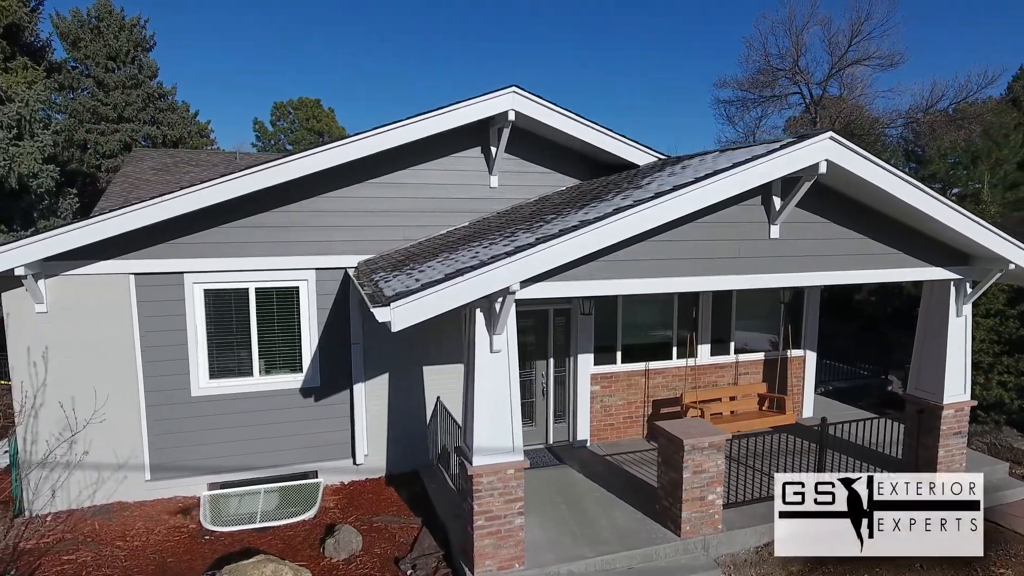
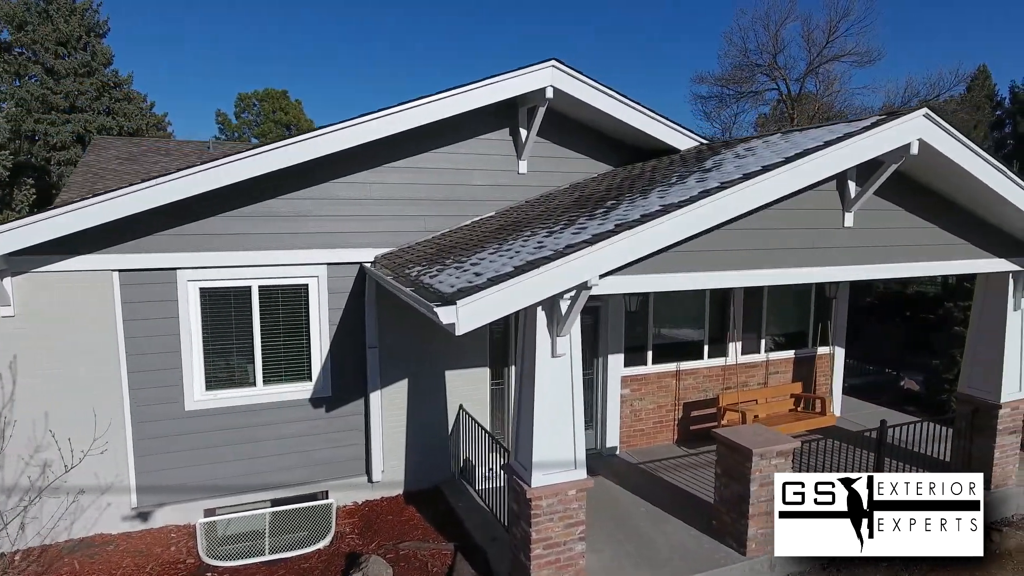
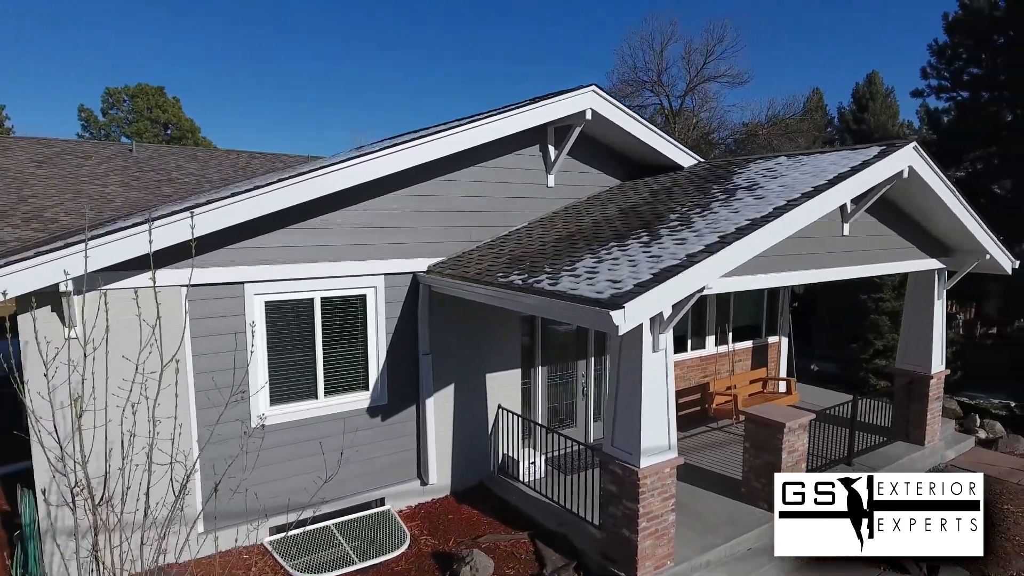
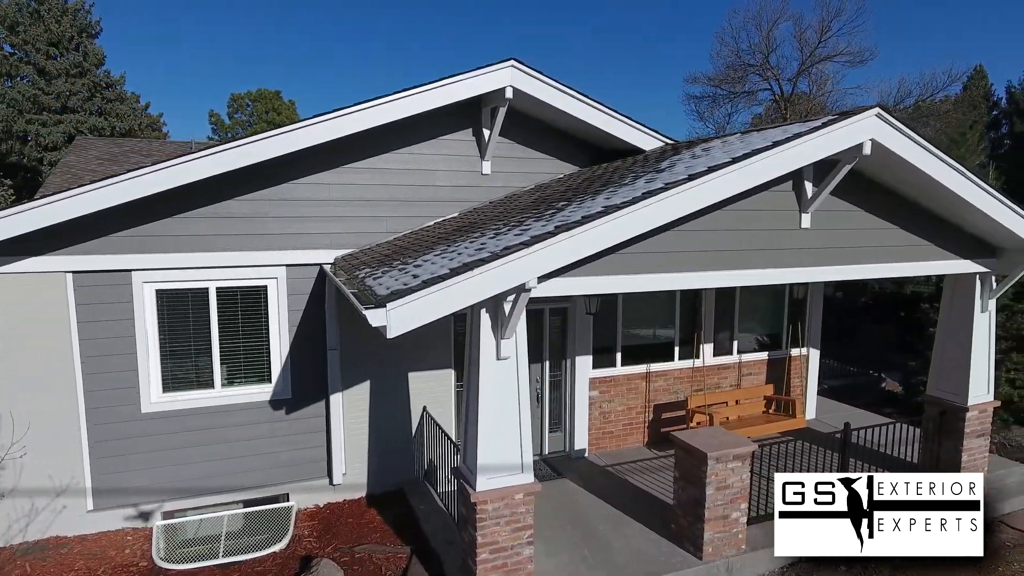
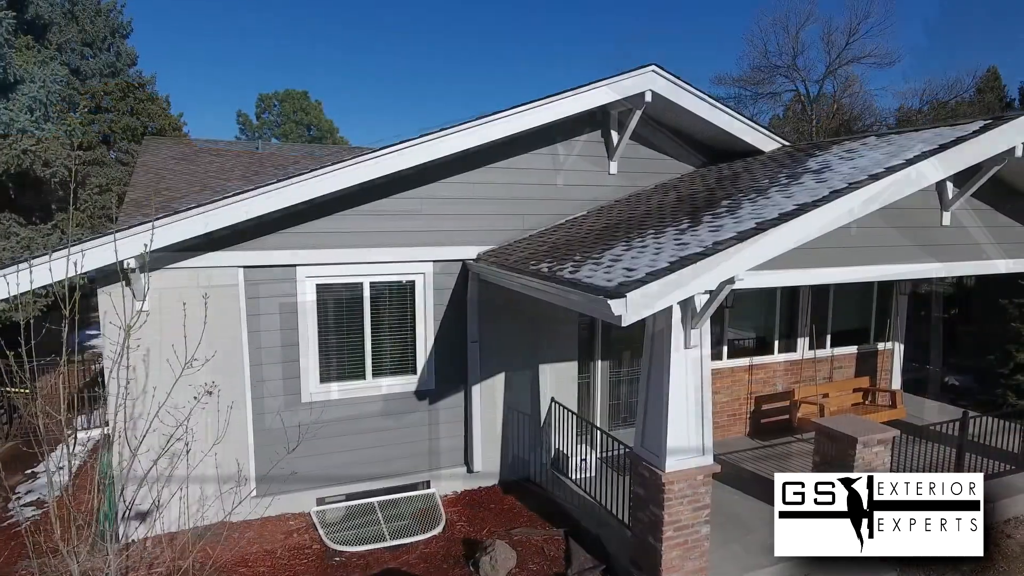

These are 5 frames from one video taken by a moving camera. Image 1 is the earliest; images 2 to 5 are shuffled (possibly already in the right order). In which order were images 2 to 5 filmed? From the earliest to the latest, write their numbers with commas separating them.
3, 5, 2, 4
